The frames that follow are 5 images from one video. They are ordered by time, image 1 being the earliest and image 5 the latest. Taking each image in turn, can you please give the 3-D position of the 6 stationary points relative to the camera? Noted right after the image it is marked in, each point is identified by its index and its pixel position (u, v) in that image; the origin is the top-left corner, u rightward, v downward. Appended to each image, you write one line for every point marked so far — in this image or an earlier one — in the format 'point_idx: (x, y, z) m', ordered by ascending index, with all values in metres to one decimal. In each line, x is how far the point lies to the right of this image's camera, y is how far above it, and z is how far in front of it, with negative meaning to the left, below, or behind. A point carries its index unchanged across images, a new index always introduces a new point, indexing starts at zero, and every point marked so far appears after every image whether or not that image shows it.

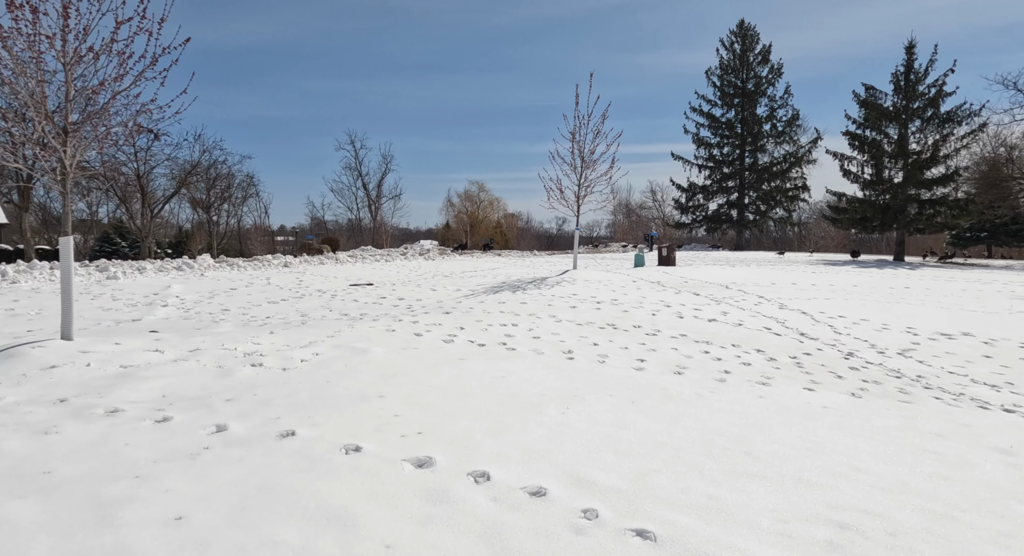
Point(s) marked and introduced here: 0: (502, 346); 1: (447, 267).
0: (-0.1, -0.7, +5.8) m
1: (-2.0, +0.3, +16.6) m
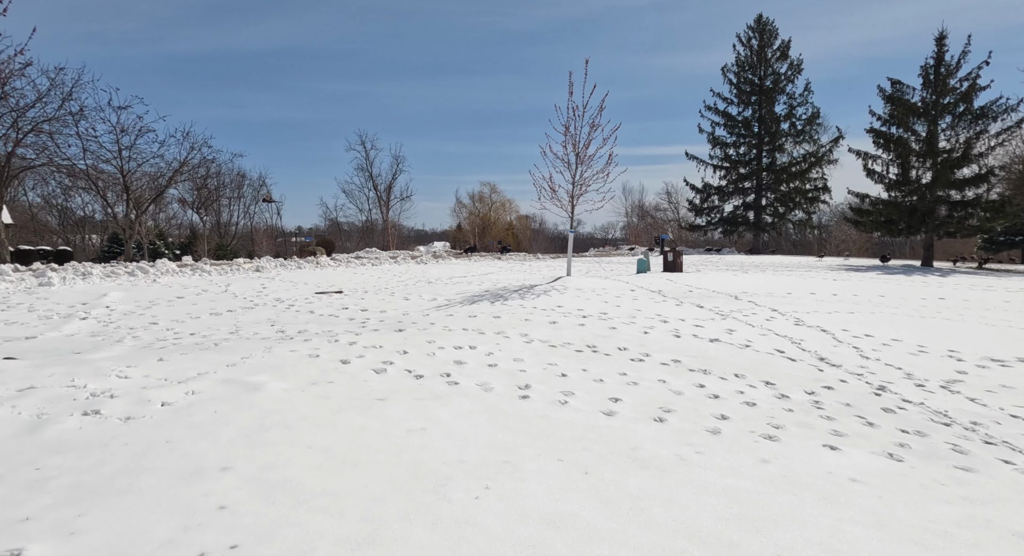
0: (-0.6, -0.9, +4.7) m
1: (-2.1, +0.2, +15.5) m
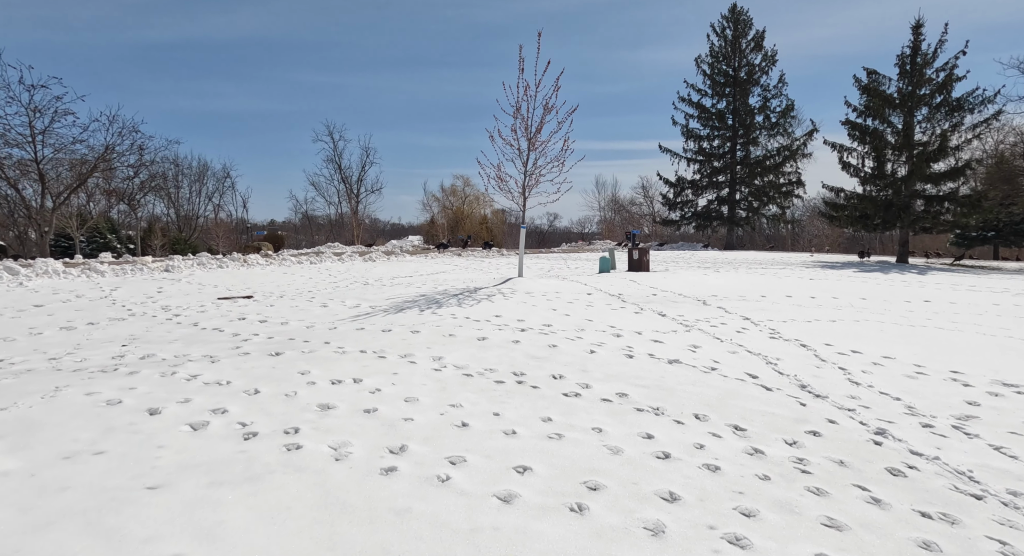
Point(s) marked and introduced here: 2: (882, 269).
0: (-1.4, -1.0, +3.3) m
1: (-3.4, +0.2, +14.1) m
2: (+12.7, +0.3, +18.7) m
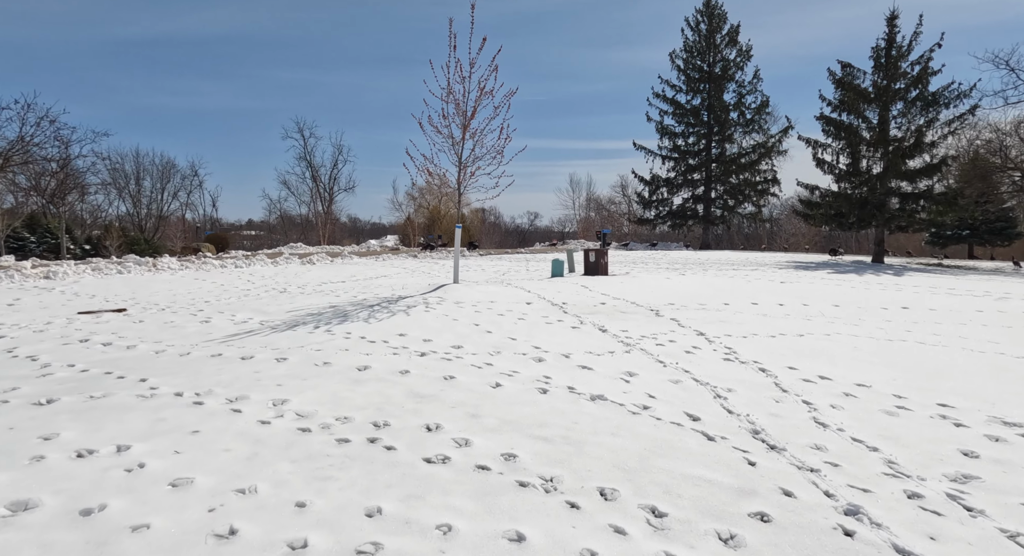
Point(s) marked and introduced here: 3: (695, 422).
0: (-2.3, -1.1, +2.0) m
1: (-4.6, +0.1, +12.7) m
2: (+11.3, +0.3, +17.8) m
3: (+1.5, -1.1, +4.3) m
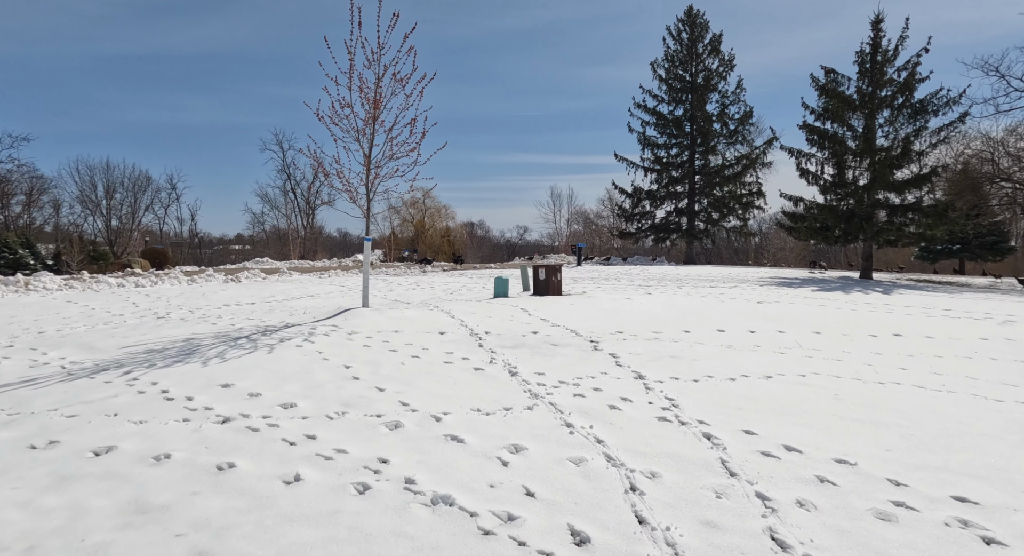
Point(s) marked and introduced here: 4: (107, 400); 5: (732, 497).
0: (-3.4, -1.3, +0.4) m
1: (-5.9, -0.4, +11.1) m
2: (+10.0, -0.3, +16.4) m
3: (+0.3, -1.3, +2.7) m
4: (-3.1, -0.9, +4.2) m
5: (+1.3, -1.3, +3.3) m
